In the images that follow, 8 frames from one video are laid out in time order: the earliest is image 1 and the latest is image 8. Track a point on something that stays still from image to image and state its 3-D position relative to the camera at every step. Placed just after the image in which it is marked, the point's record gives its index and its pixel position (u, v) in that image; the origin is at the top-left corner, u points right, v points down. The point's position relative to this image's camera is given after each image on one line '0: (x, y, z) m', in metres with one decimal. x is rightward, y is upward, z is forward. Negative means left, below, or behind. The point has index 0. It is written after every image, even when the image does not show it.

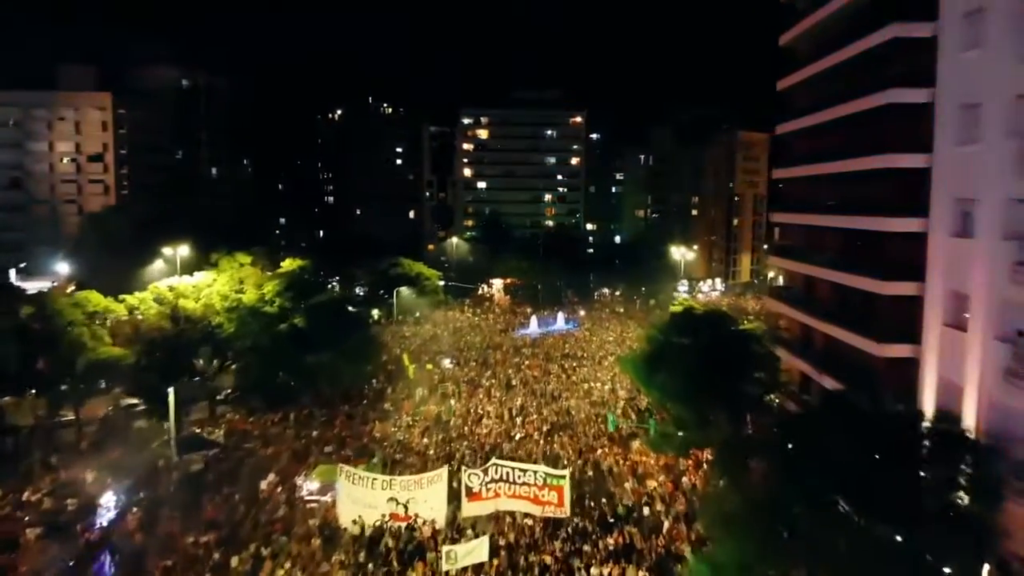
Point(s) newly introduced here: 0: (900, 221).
0: (+9.0, +1.5, +19.3) m
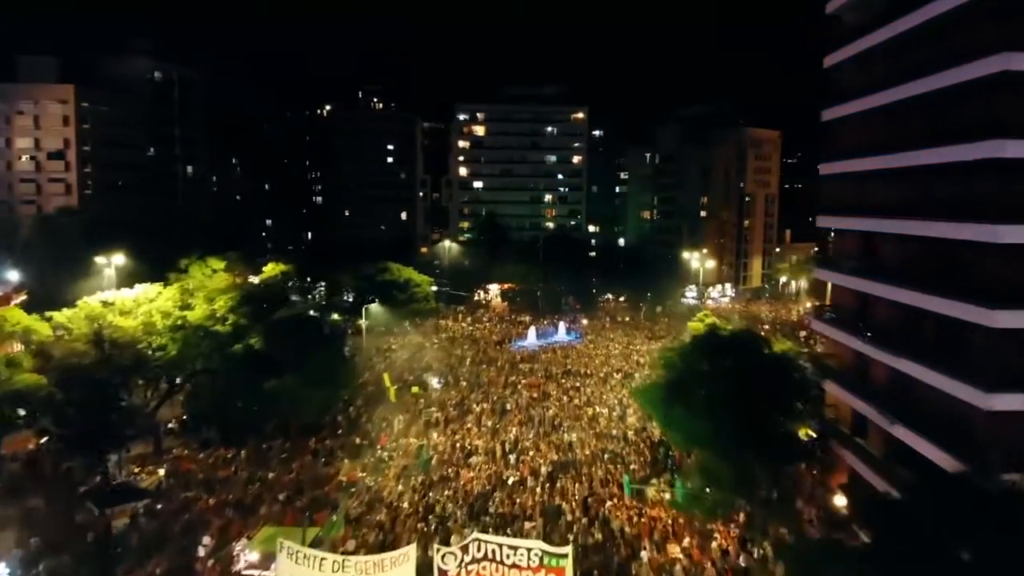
0: (+8.8, +1.0, +15.0) m
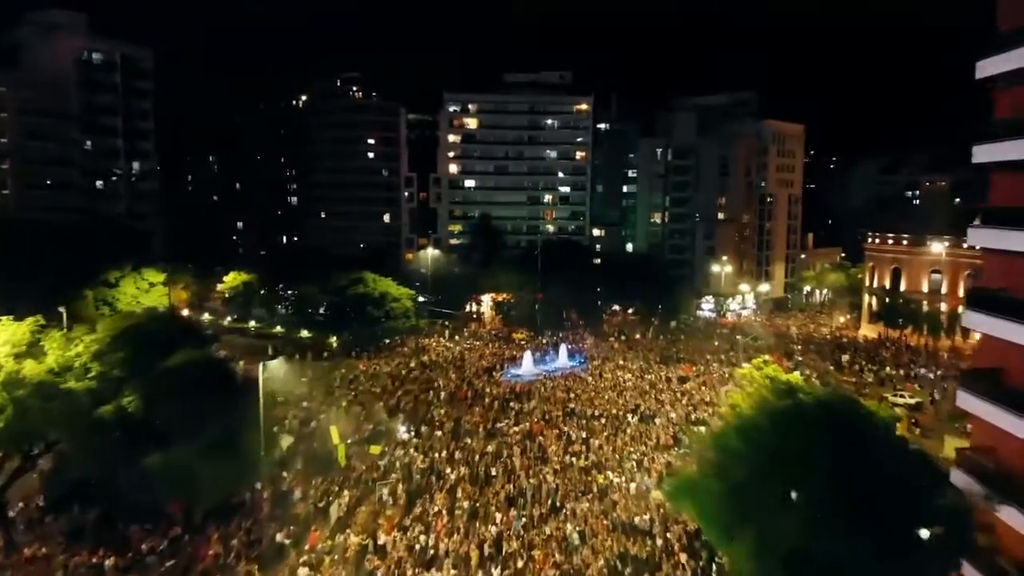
0: (+8.4, +0.2, +7.4) m
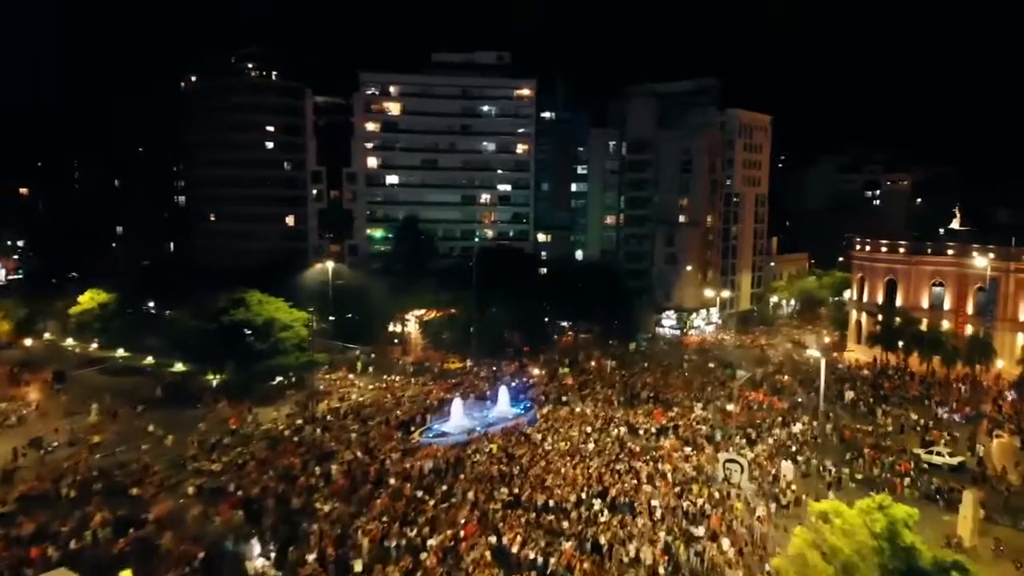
0: (+7.8, -0.8, -1.6) m
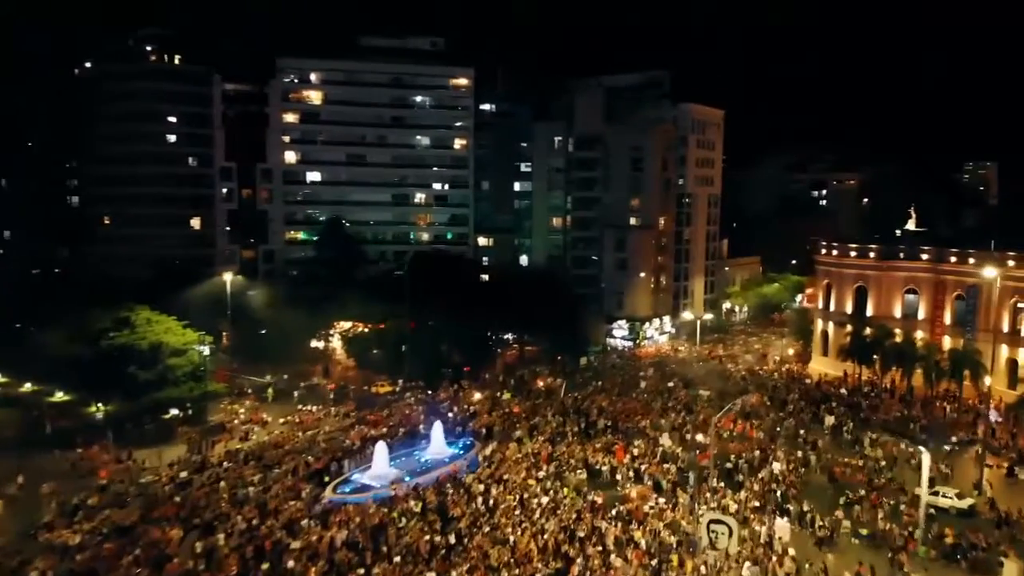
0: (+8.1, -1.3, -6.0) m
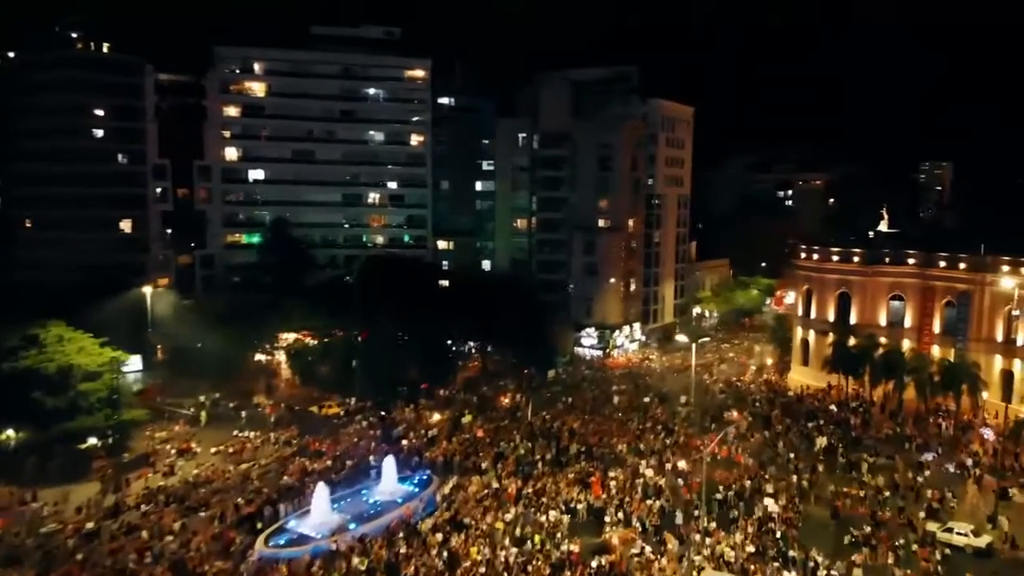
0: (+8.6, -1.7, -8.9) m
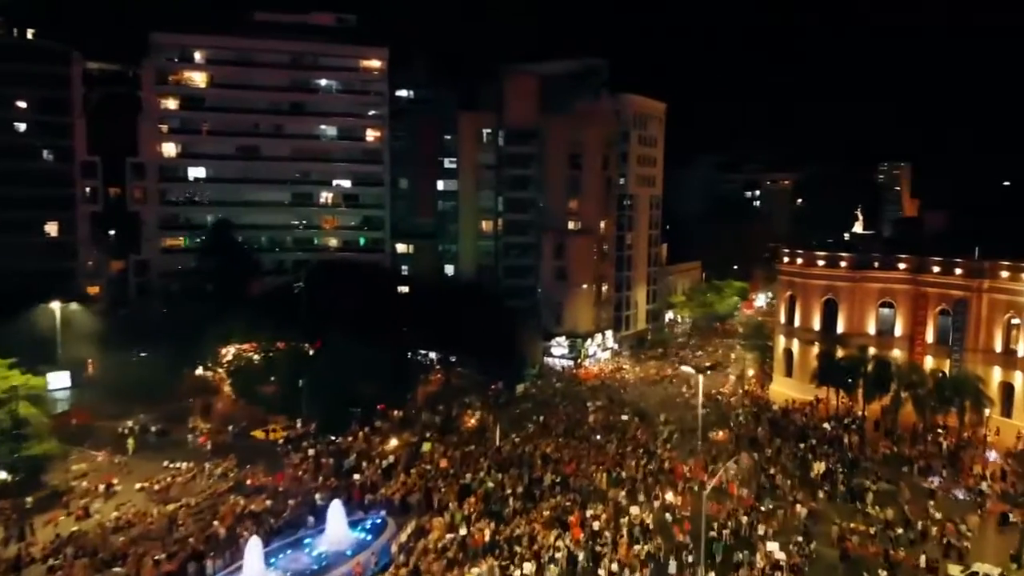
0: (+9.2, -2.0, -11.6) m
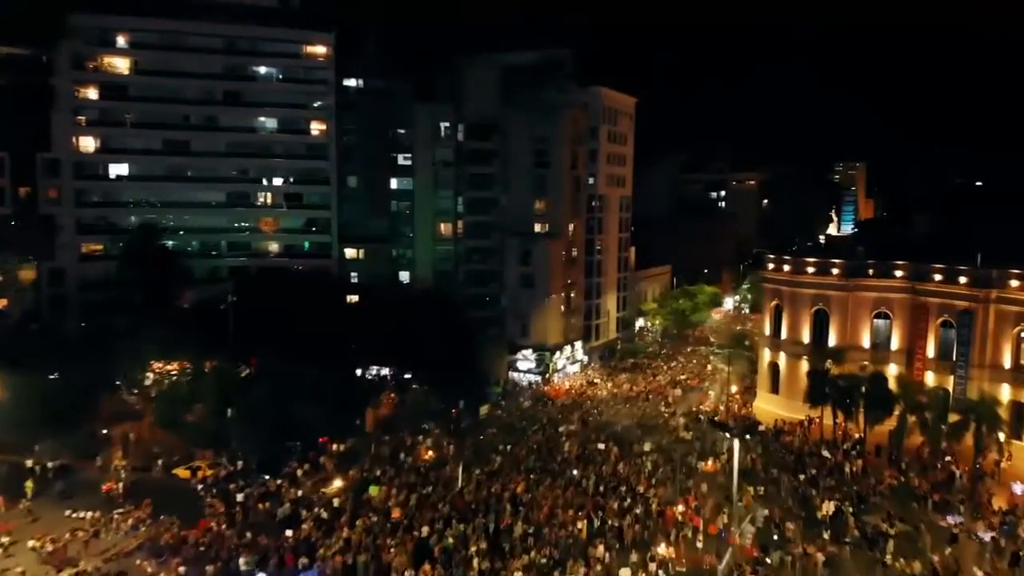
0: (+10.0, -2.4, -14.8) m
